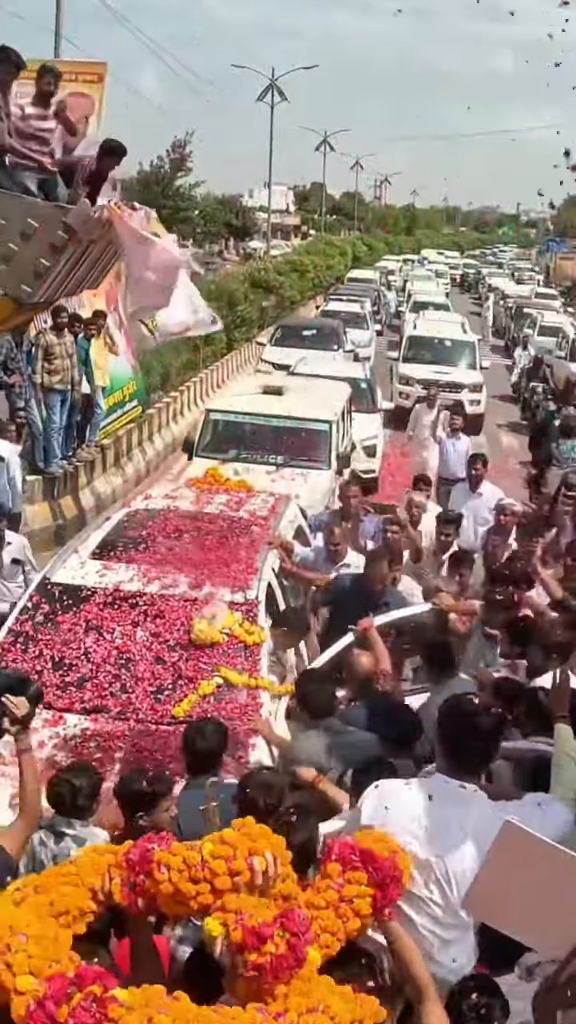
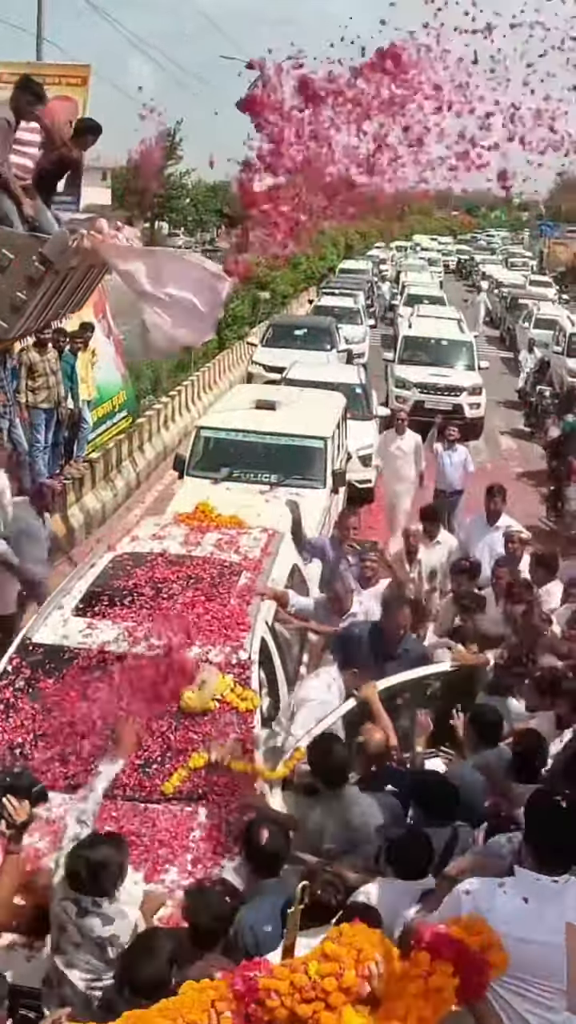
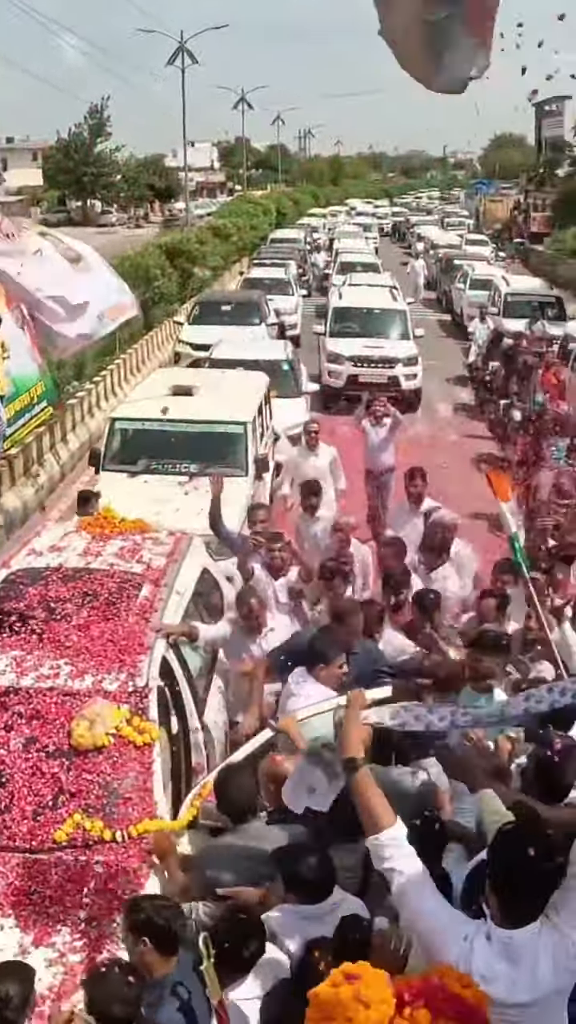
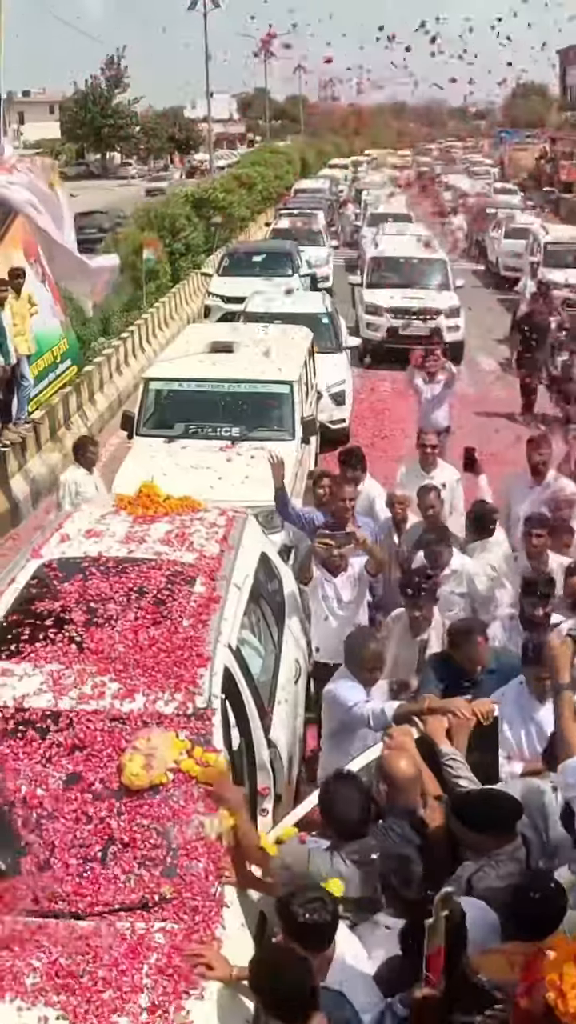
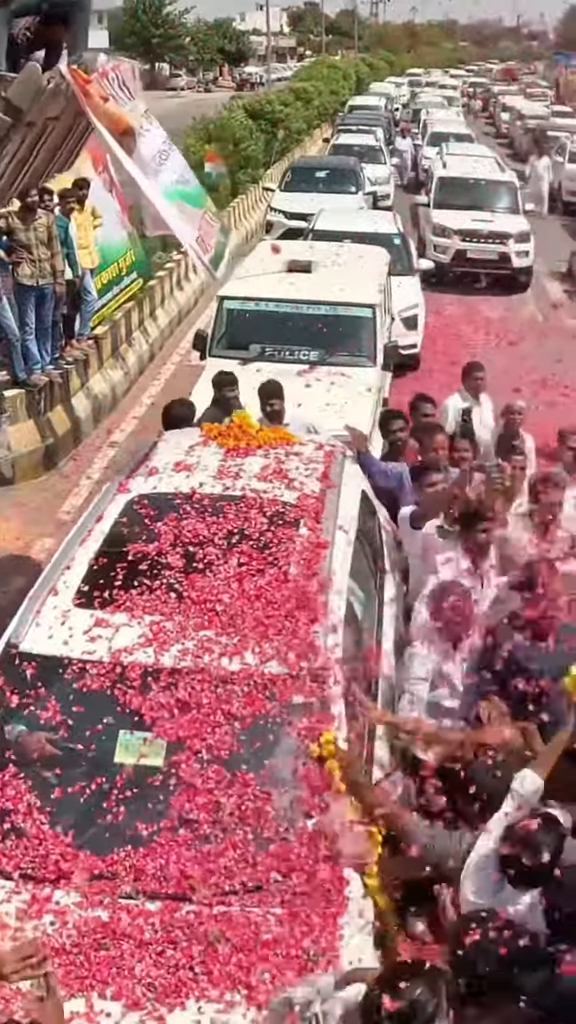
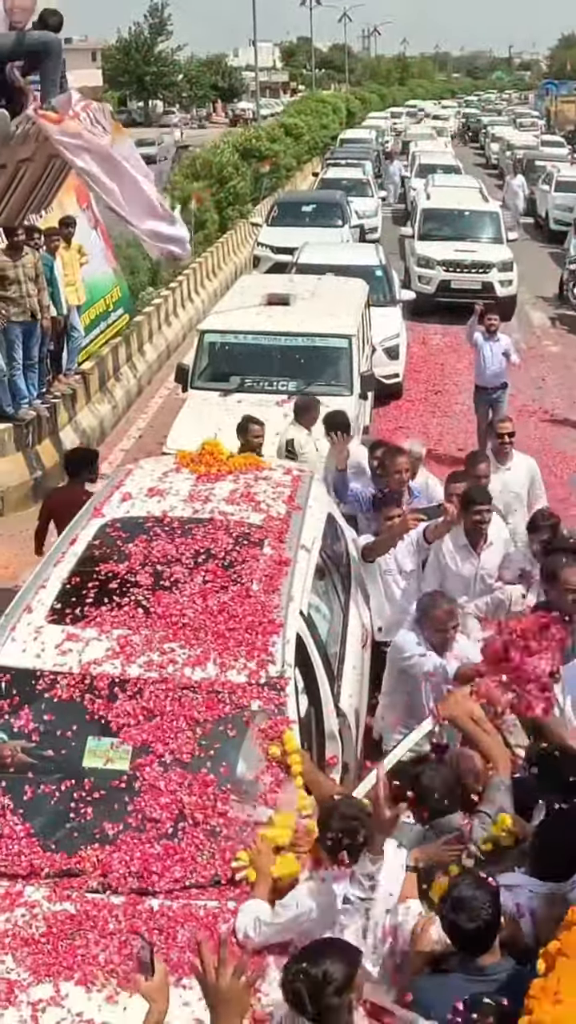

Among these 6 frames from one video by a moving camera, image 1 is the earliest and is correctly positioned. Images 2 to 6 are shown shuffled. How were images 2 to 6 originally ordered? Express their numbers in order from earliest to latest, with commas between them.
2, 3, 4, 6, 5
